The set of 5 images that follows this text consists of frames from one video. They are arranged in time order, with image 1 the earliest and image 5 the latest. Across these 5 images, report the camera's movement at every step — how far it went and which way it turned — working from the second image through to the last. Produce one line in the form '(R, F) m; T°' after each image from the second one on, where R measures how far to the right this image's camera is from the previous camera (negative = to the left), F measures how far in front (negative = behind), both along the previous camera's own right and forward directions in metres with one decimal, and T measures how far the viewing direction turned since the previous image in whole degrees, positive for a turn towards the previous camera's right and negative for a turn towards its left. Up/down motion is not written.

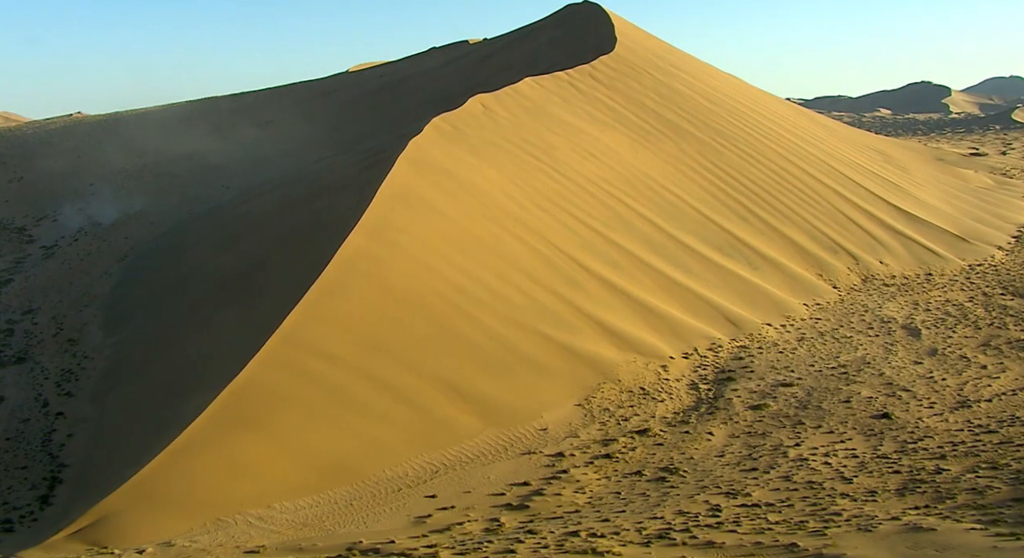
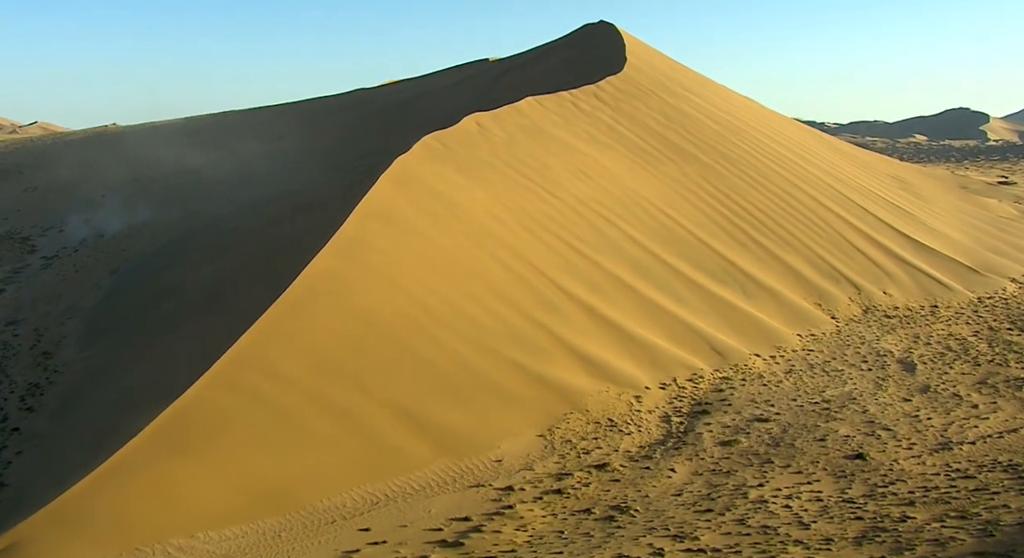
(+0.4, +0.2) m; -2°
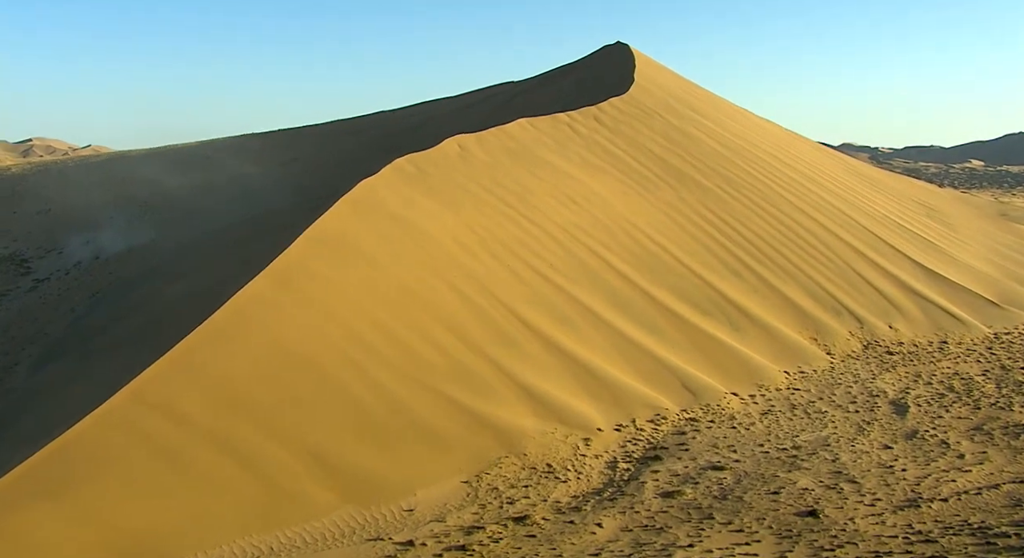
(+0.7, +0.4) m; -3°
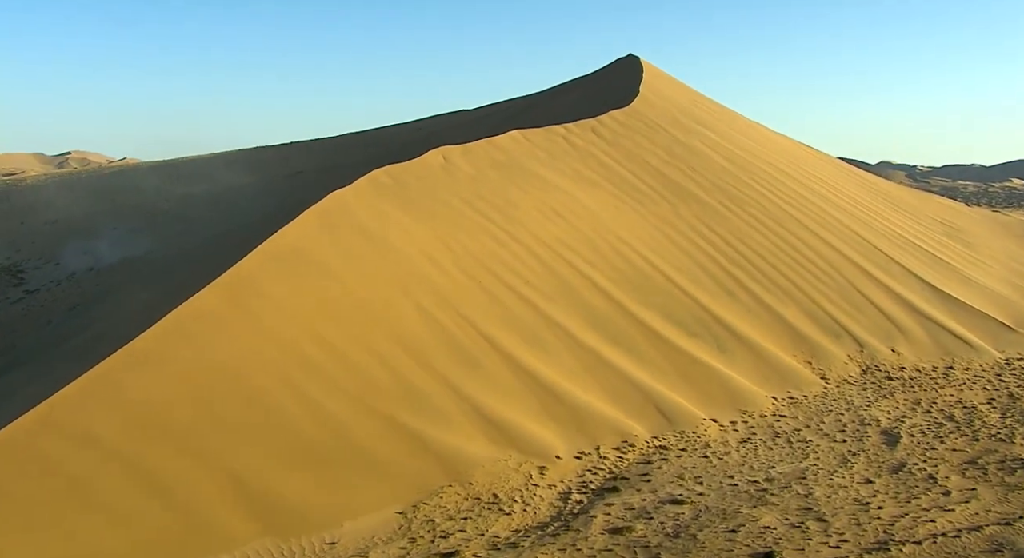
(+0.5, +0.3) m; -2°
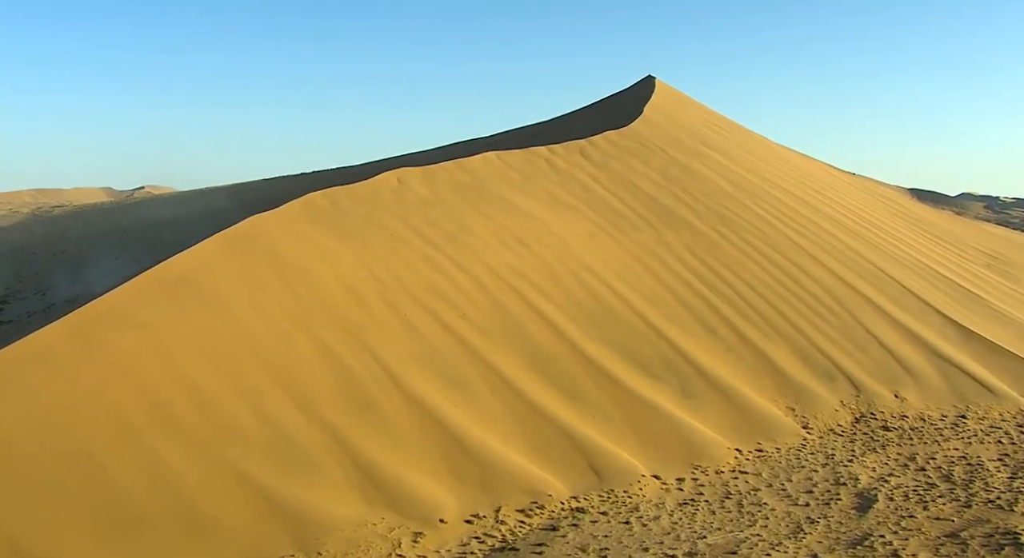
(+1.0, +0.8) m; -4°
